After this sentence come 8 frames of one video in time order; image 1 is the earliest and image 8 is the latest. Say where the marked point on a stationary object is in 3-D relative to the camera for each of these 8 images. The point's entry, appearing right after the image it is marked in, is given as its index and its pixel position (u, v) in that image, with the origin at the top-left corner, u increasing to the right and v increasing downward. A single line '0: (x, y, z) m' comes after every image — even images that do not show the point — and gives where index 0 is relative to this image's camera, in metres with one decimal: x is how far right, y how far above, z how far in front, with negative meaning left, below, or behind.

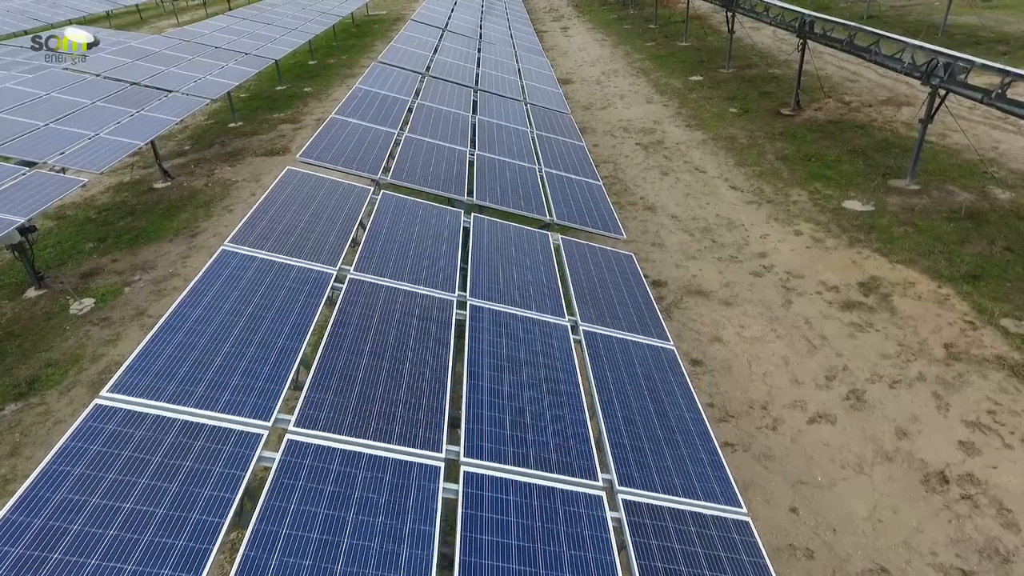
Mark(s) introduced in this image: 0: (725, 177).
0: (+5.1, +2.7, +17.2) m
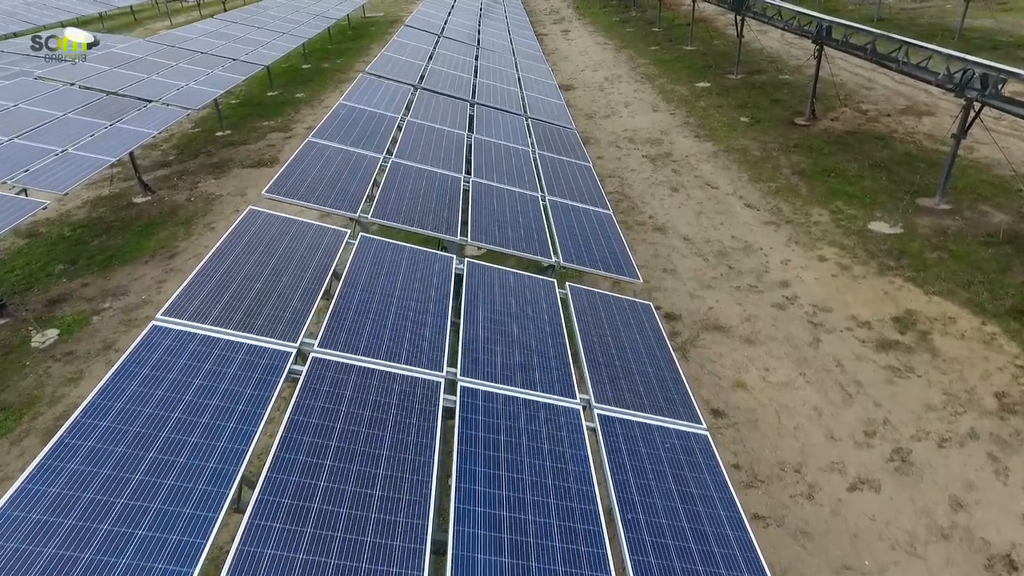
0: (+5.1, +2.2, +16.1) m
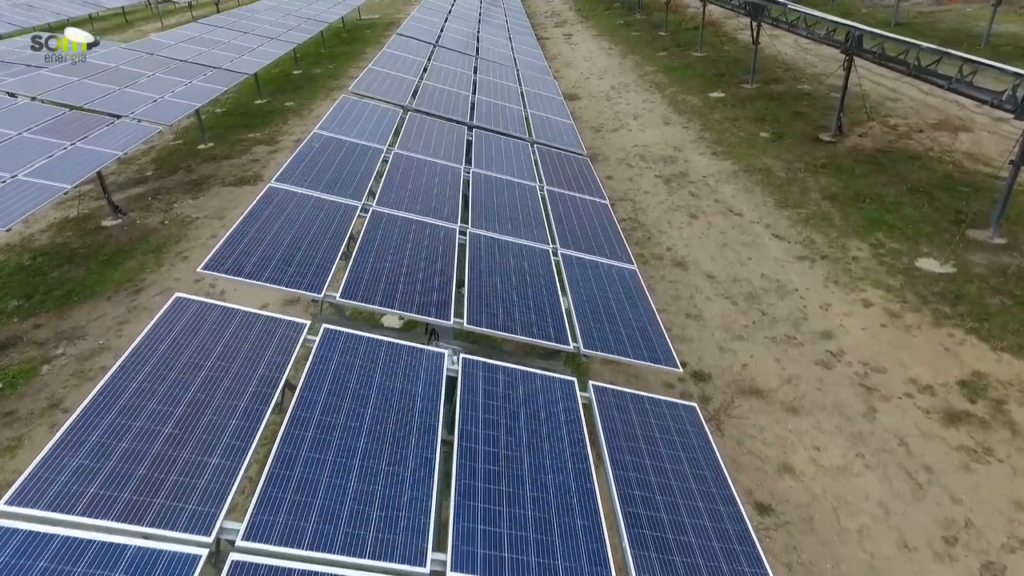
0: (+5.2, +1.4, +14.6) m
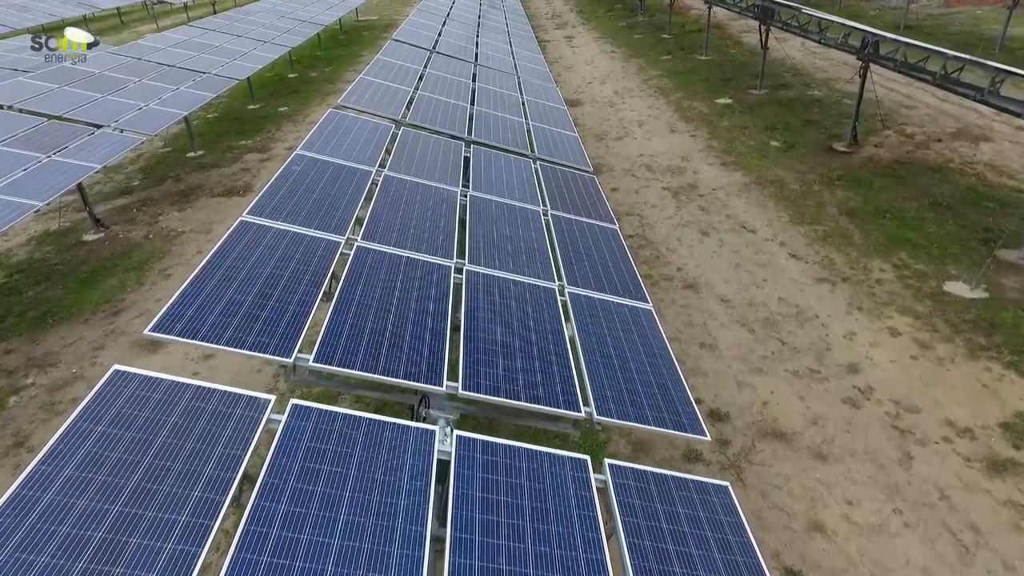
0: (+5.2, +1.0, +13.8) m
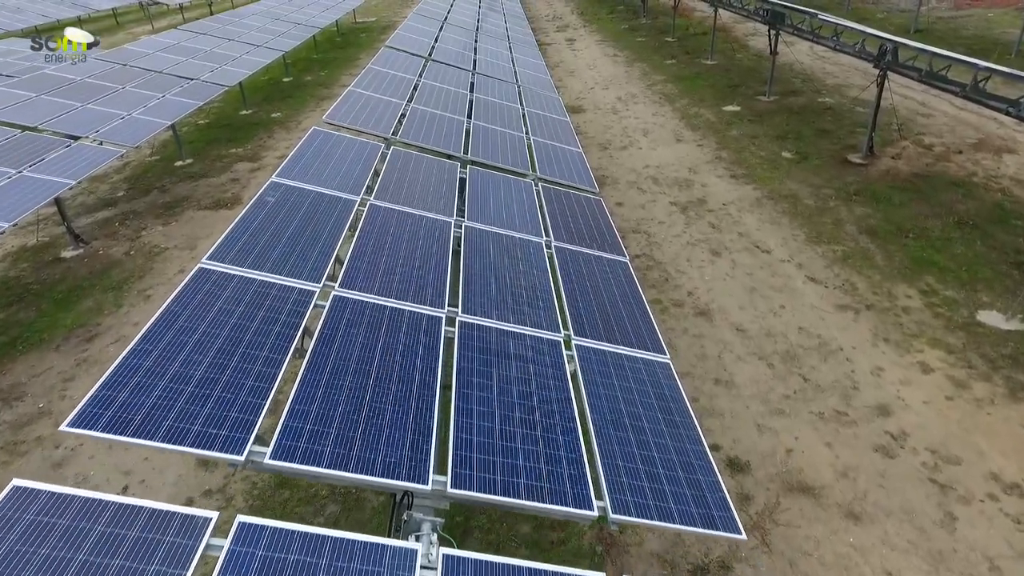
0: (+5.2, +0.5, +13.0) m
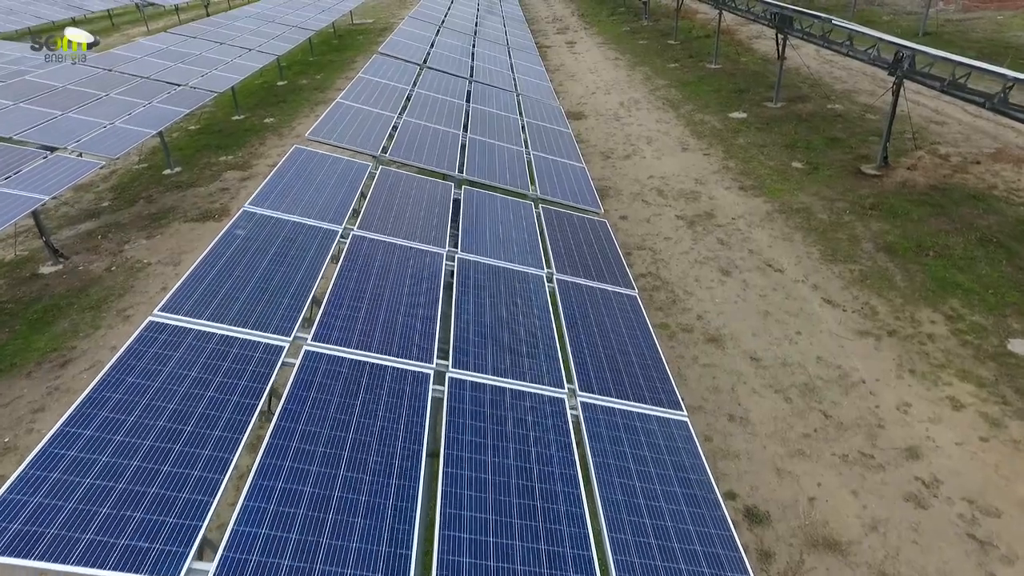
0: (+5.2, +0.1, +12.3) m
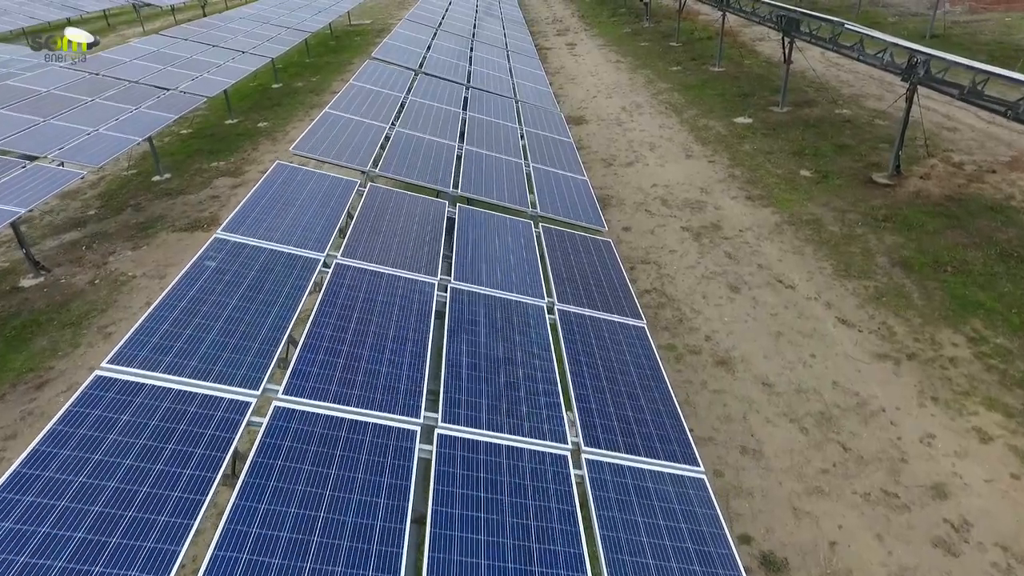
0: (+5.1, -0.2, +11.7) m
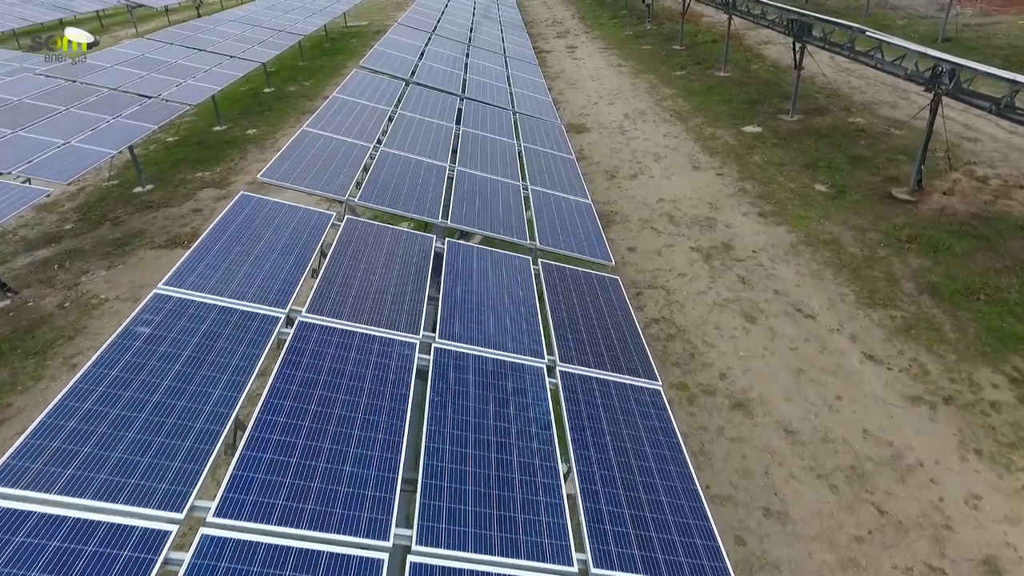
0: (+5.1, -0.6, +10.8) m
